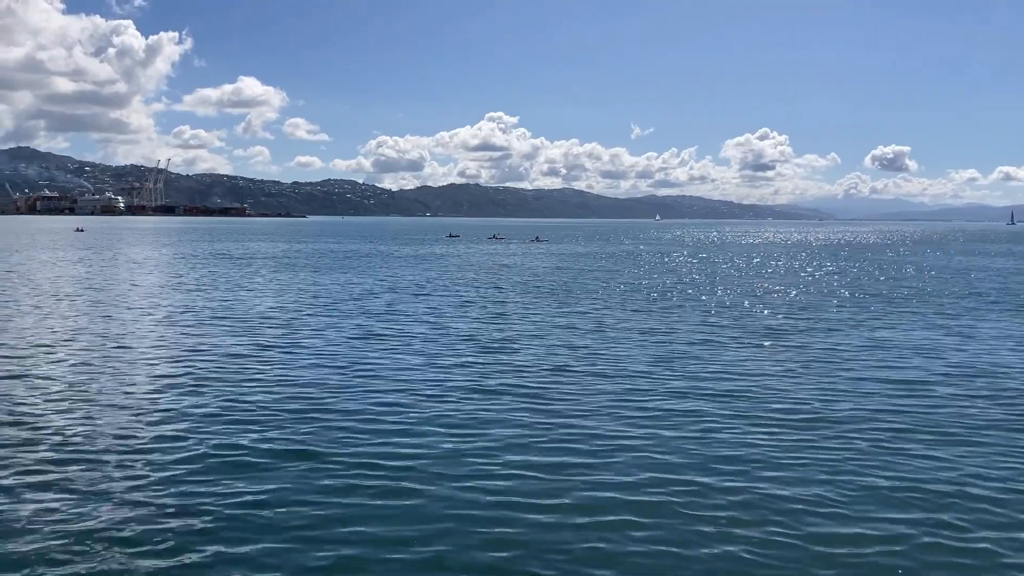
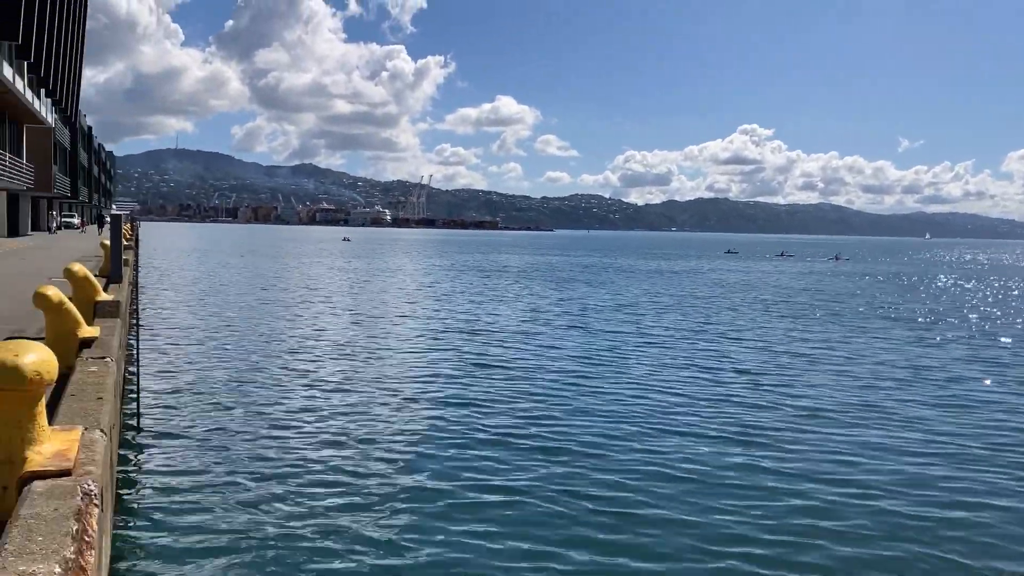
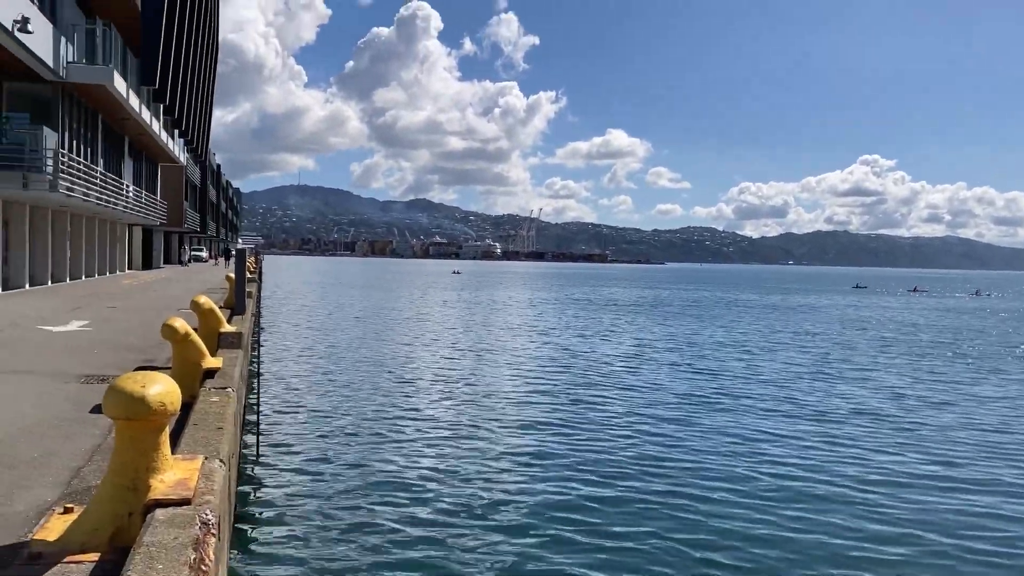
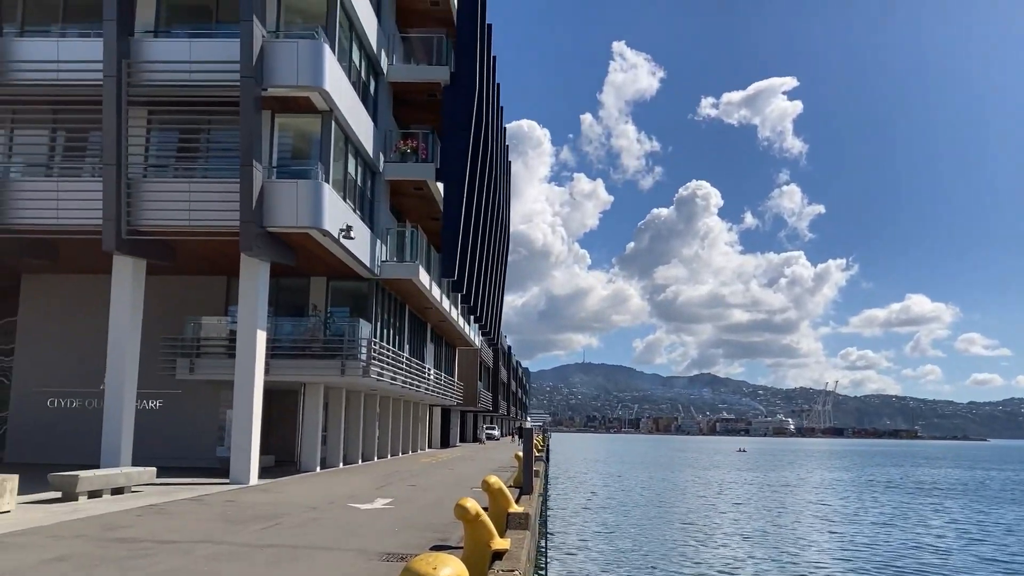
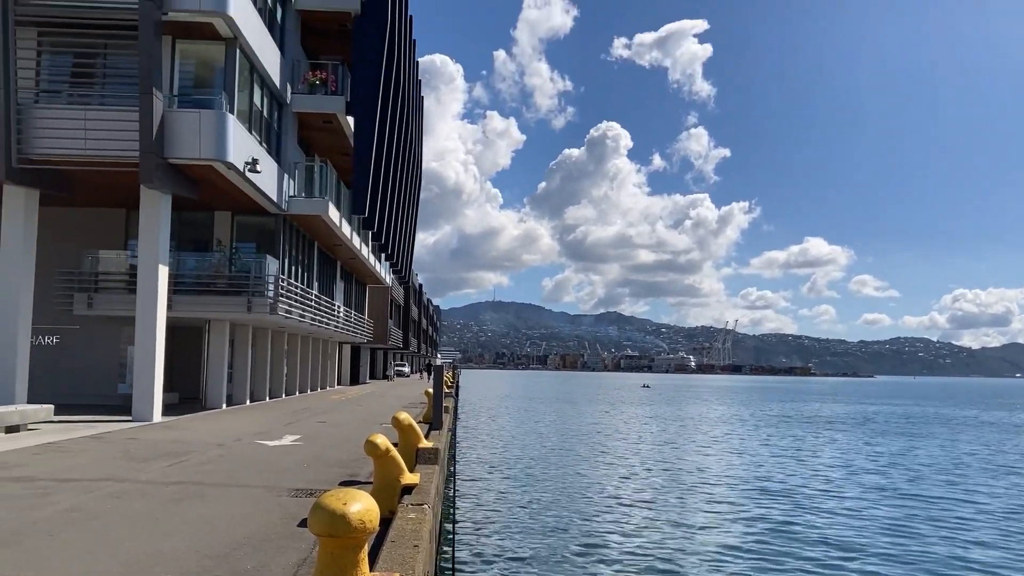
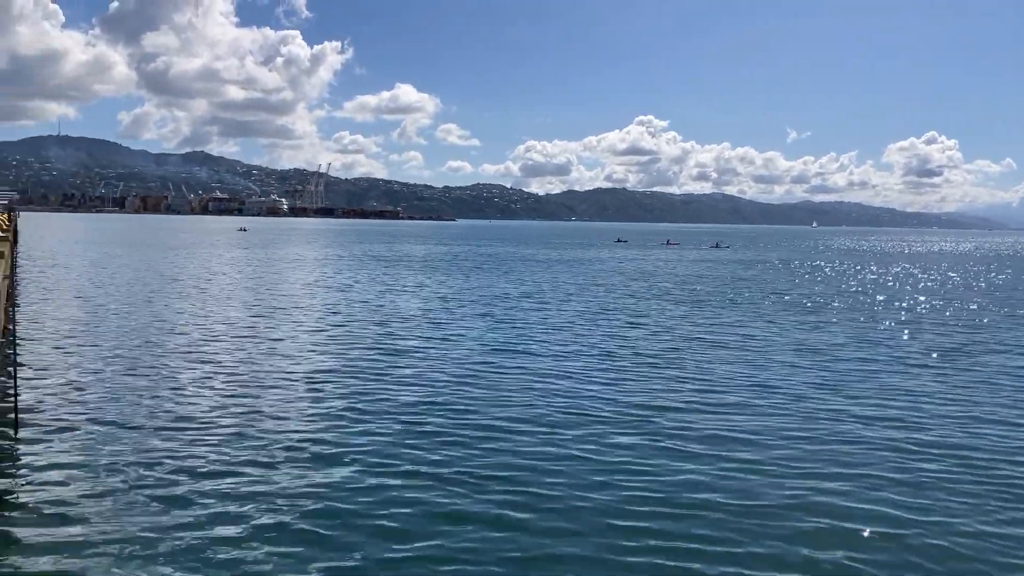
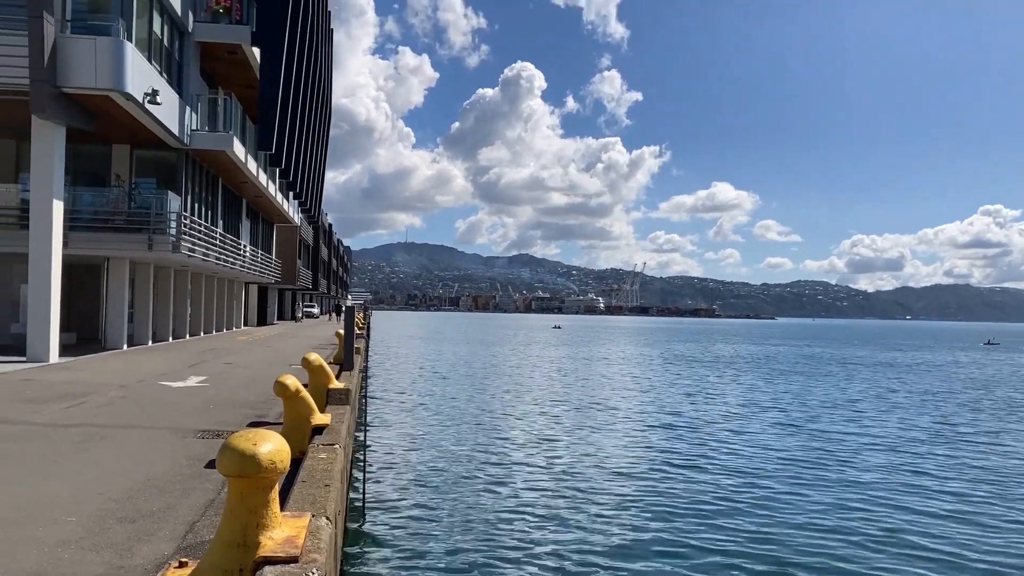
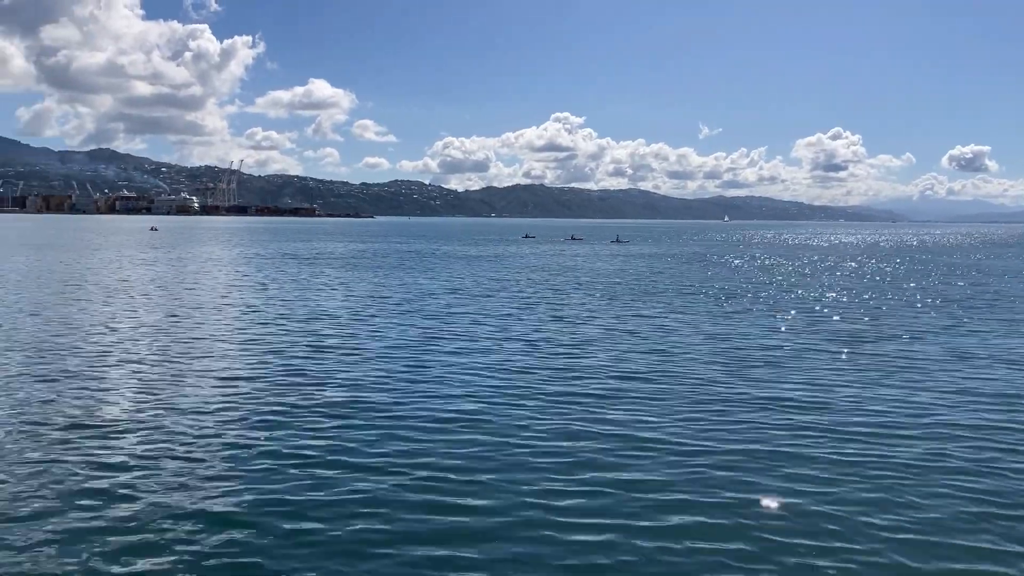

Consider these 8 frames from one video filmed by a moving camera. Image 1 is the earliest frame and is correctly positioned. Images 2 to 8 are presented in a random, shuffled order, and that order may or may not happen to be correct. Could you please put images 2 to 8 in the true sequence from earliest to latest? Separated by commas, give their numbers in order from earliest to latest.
8, 6, 2, 3, 7, 5, 4
